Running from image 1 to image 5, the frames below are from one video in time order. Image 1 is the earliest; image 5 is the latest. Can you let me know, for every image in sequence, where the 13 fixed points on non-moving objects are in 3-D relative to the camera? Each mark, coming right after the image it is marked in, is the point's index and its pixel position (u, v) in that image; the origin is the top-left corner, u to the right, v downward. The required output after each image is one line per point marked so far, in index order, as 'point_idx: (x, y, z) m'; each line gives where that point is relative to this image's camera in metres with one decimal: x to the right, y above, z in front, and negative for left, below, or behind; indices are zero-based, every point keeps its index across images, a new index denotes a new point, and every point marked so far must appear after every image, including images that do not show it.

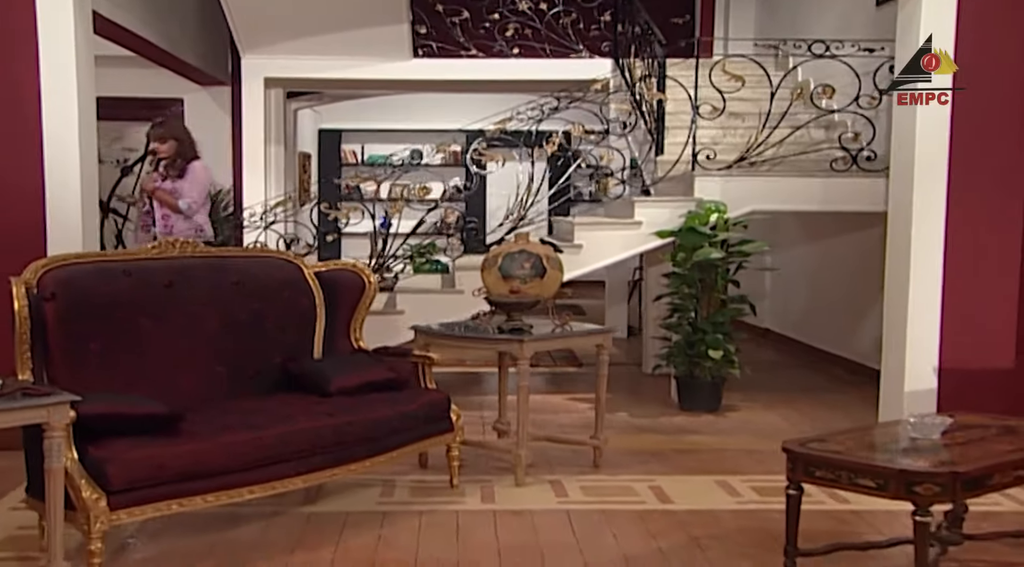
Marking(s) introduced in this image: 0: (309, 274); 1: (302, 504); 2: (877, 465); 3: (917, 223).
0: (-0.9, +0.1, +4.0) m
1: (-0.8, -0.9, +3.7) m
2: (+1.1, -0.5, +2.8) m
3: (+2.0, +0.3, +4.4) m
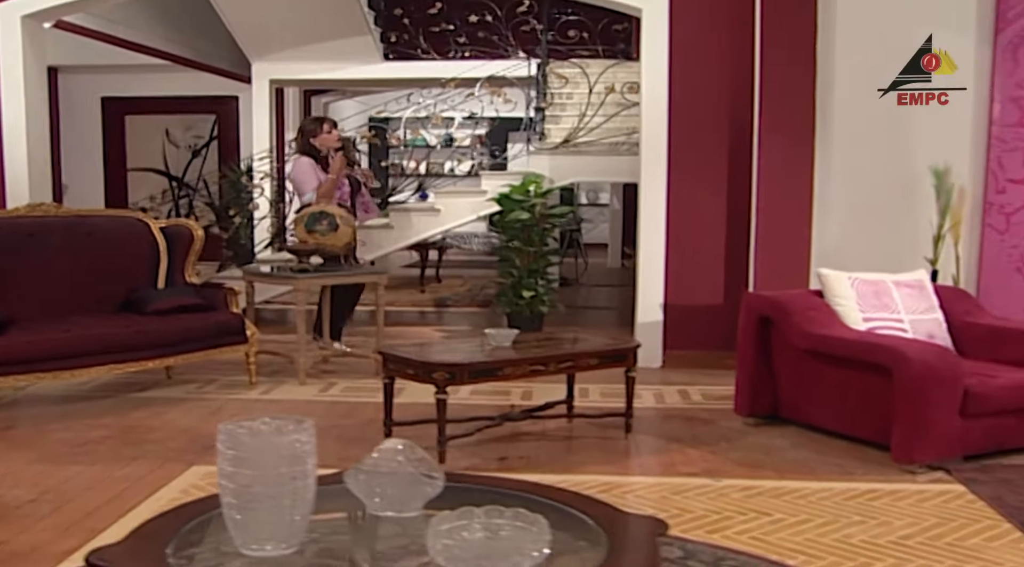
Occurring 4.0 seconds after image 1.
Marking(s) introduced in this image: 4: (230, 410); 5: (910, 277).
0: (-2.1, +0.3, +5.5) m
1: (-2.1, -0.6, +5.2) m
2: (-0.4, -0.3, +3.9) m
3: (+0.8, +0.5, +5.3) m
4: (-1.5, -0.7, +4.8) m
5: (+1.9, 0.0, +4.5) m
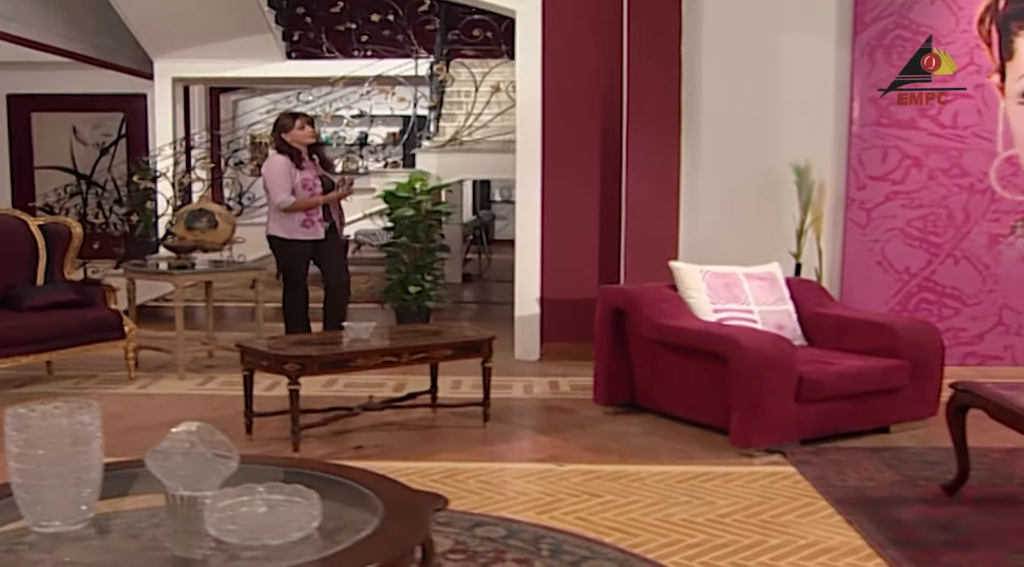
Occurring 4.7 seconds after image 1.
0: (-2.8, +0.3, +5.5) m
1: (-2.8, -0.6, +5.2) m
2: (-1.1, -0.3, +4.0) m
3: (+0.1, +0.6, +5.4) m
4: (-2.2, -0.6, +4.8) m
5: (+1.3, +0.1, +4.7) m
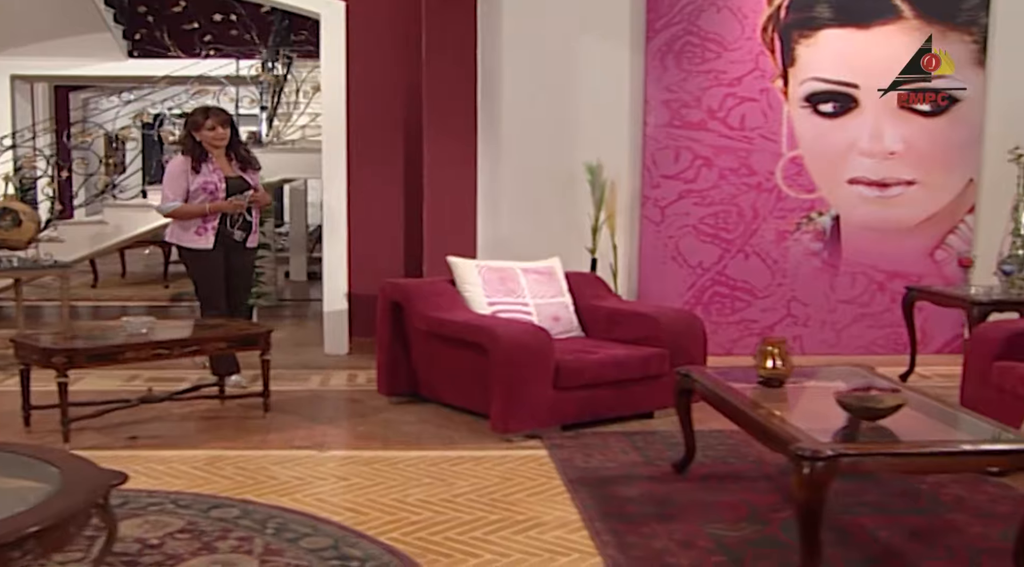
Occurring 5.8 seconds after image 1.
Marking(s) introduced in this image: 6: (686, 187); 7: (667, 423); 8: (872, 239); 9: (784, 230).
0: (-4.0, +0.4, +5.4) m
1: (-4.0, -0.6, +5.1) m
2: (-2.1, -0.3, +4.1) m
3: (-1.1, +0.6, +5.6) m
4: (-3.3, -0.6, +4.8) m
5: (+0.2, +0.1, +4.9) m
6: (+1.1, +0.6, +5.7) m
7: (+0.8, -0.7, +4.6) m
8: (+2.3, +0.3, +5.9) m
9: (+1.7, +0.3, +5.8) m
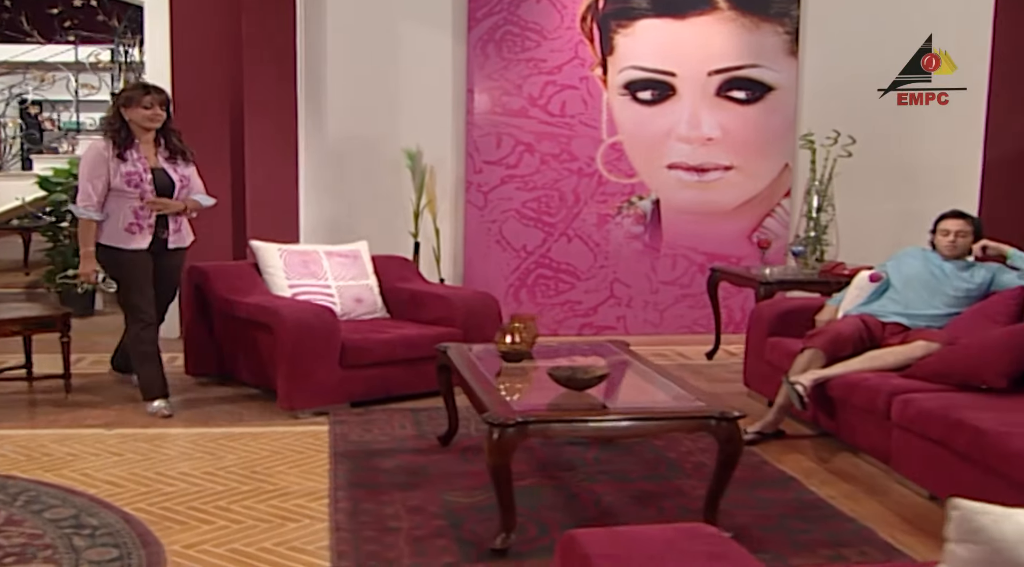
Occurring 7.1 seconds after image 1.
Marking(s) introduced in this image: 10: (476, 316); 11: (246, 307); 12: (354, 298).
0: (-5.1, +0.4, +5.4) m
1: (-5.0, -0.5, +5.1) m
2: (-3.1, -0.2, +4.2) m
3: (-2.2, +0.7, +5.7) m
4: (-4.3, -0.5, +4.9) m
5: (-0.9, +0.2, +5.1) m
6: (0.0, +0.7, +5.9) m
7: (-0.3, -0.6, +4.8) m
8: (+1.2, +0.4, +6.1) m
9: (+0.6, +0.5, +6.0) m
10: (-0.2, -0.2, +4.8) m
11: (-1.3, -0.1, +4.5) m
12: (-0.8, -0.1, +4.9) m
